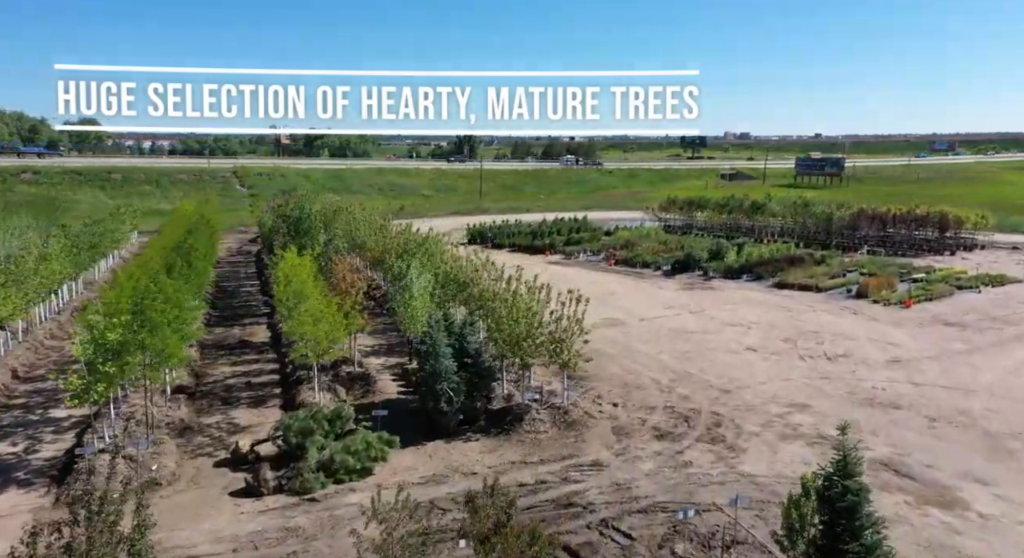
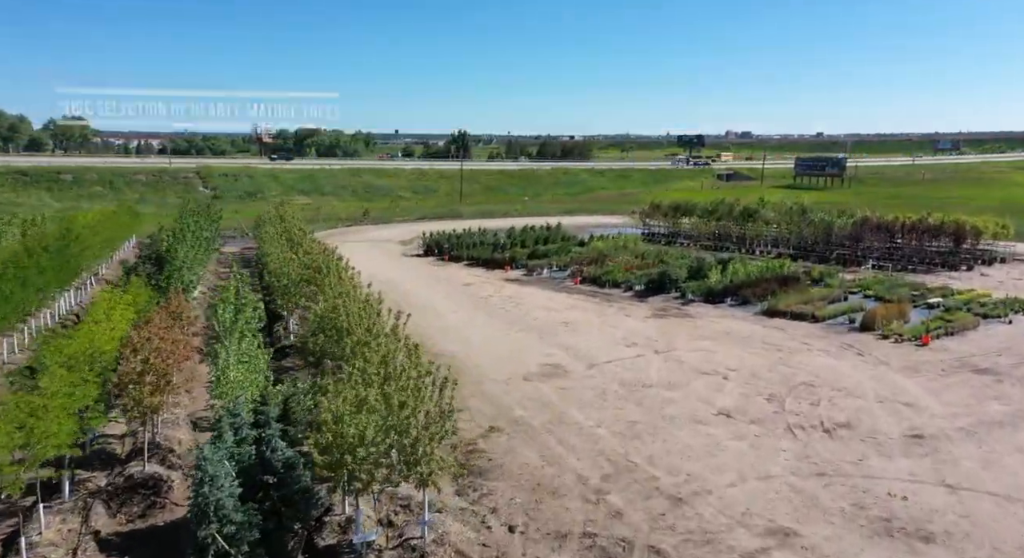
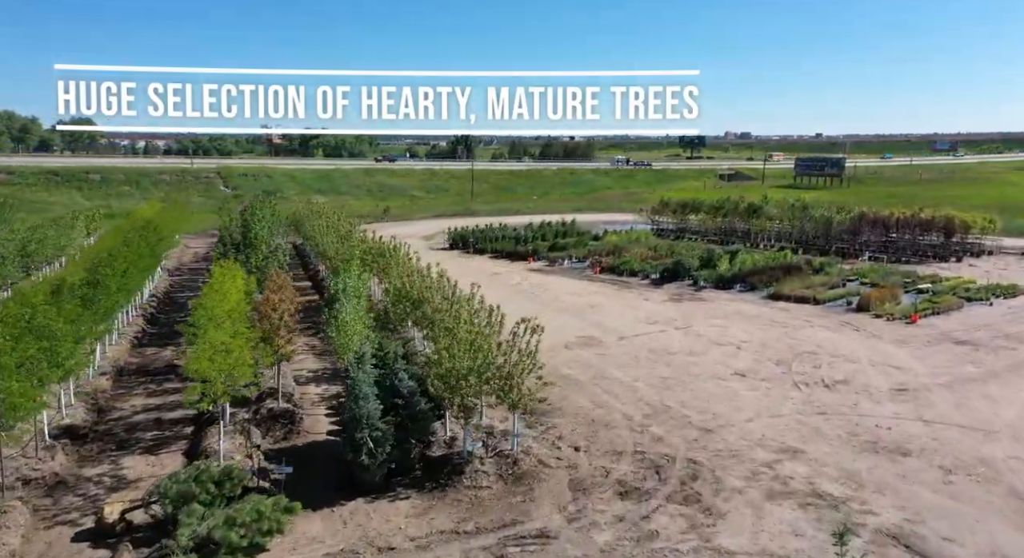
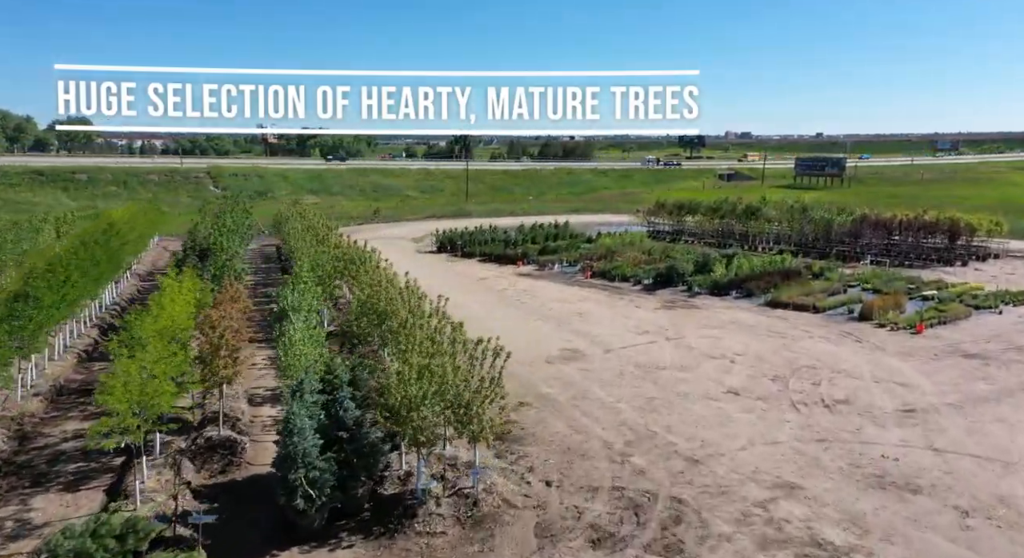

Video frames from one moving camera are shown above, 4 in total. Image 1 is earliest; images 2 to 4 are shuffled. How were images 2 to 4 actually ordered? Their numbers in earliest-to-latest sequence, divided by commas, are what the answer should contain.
3, 4, 2
